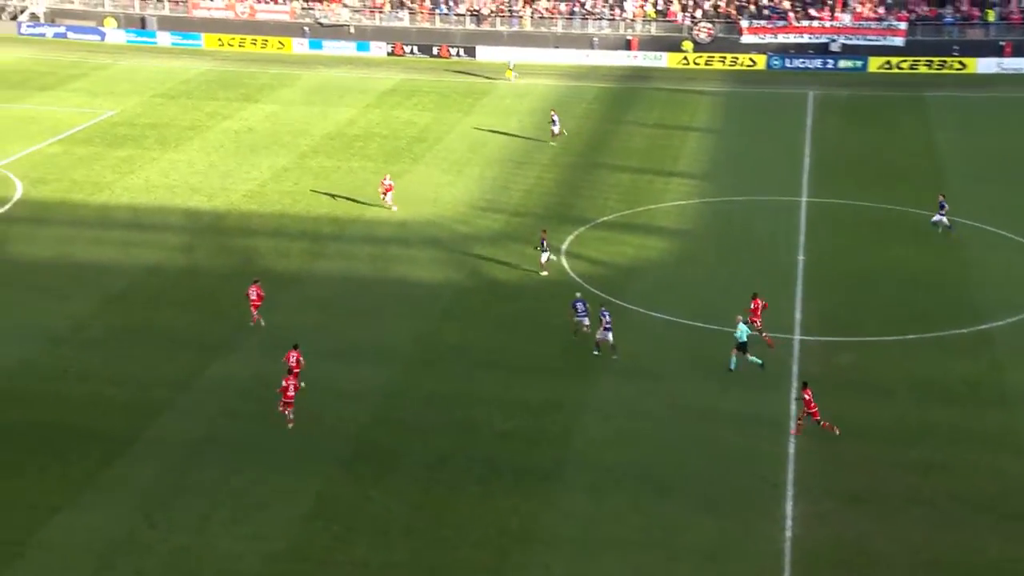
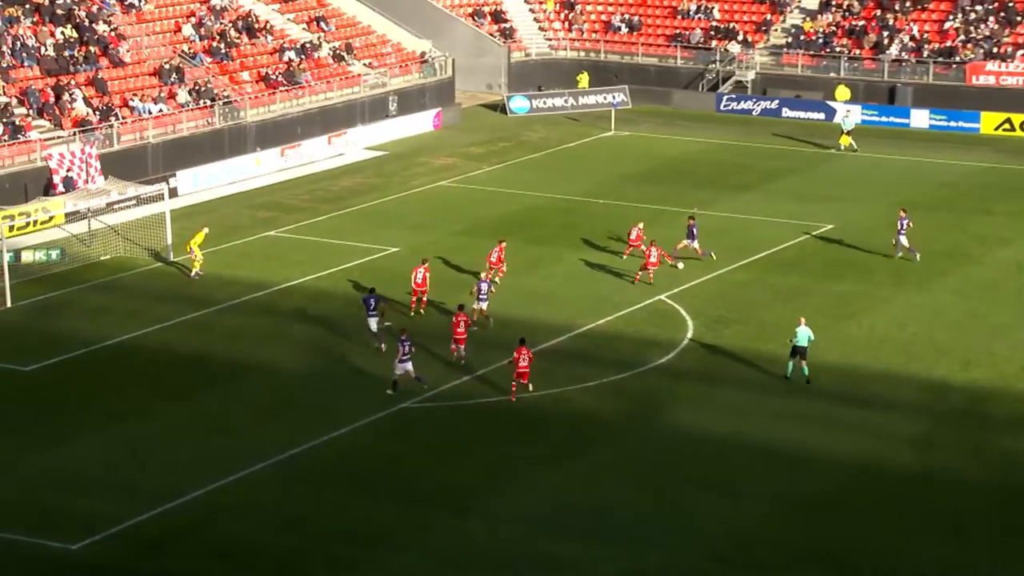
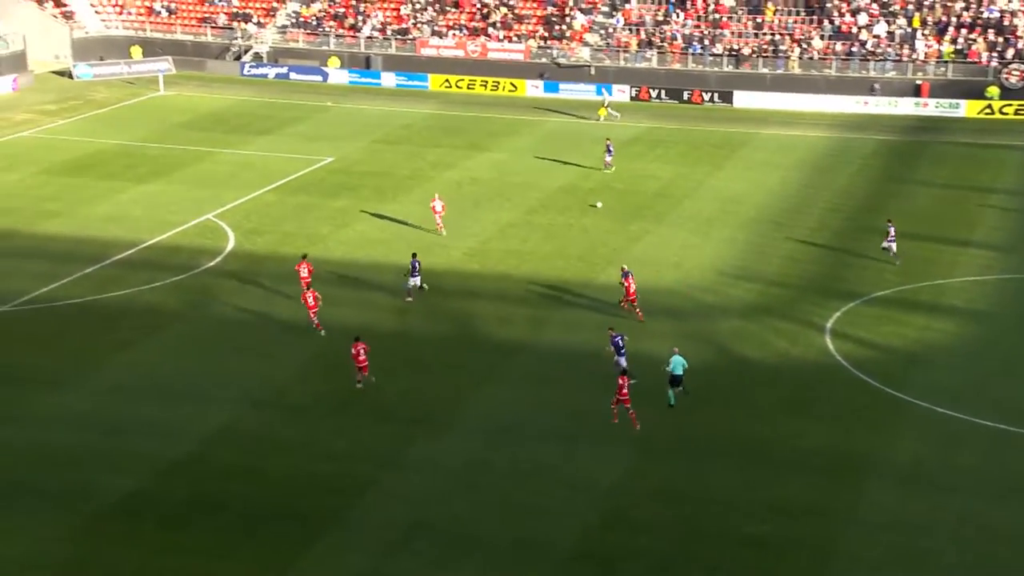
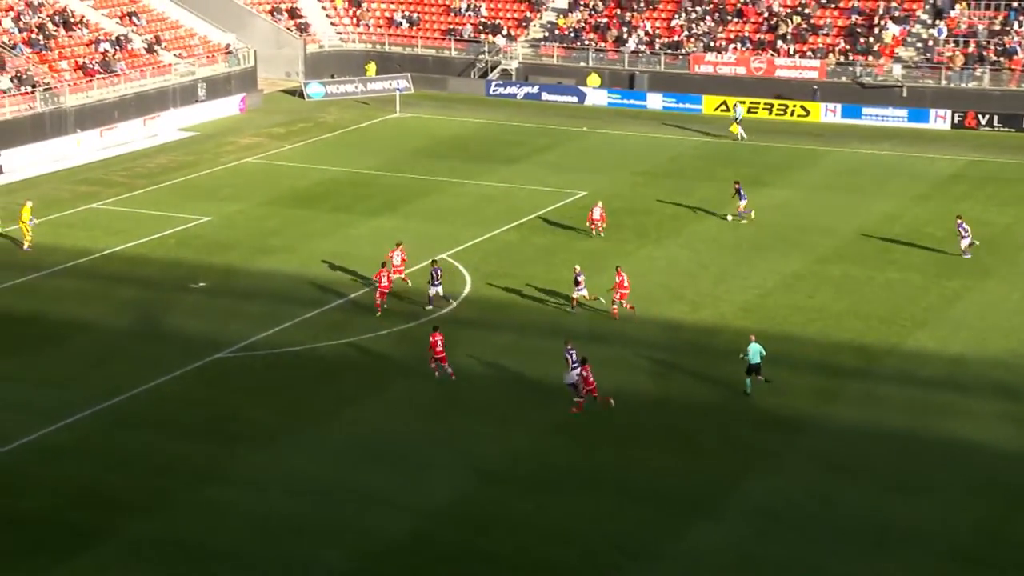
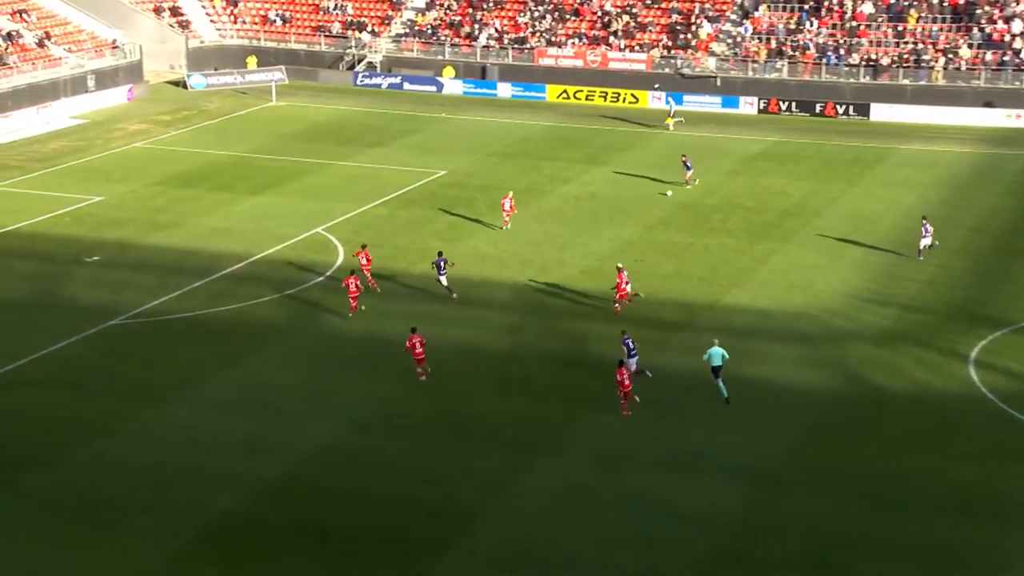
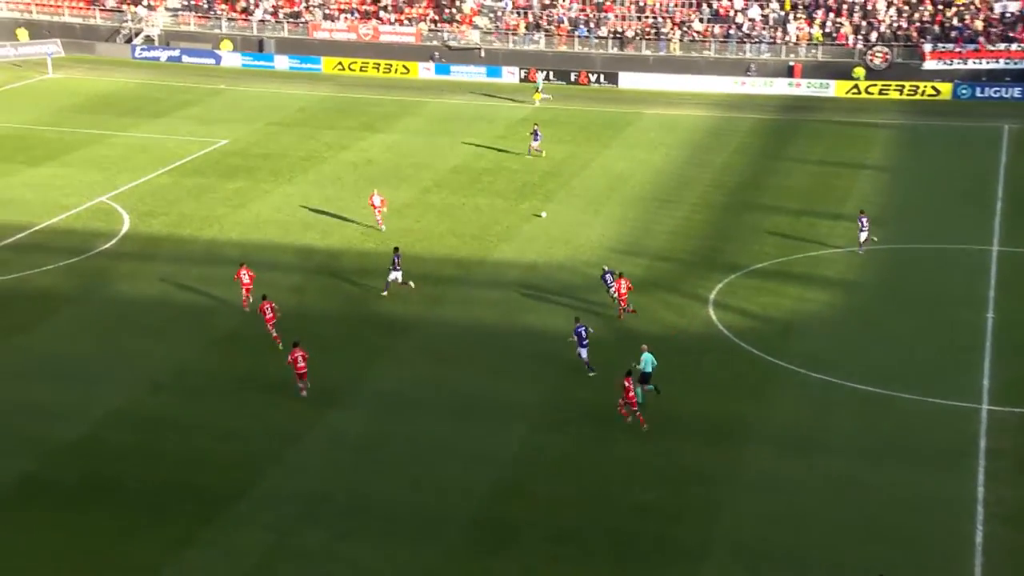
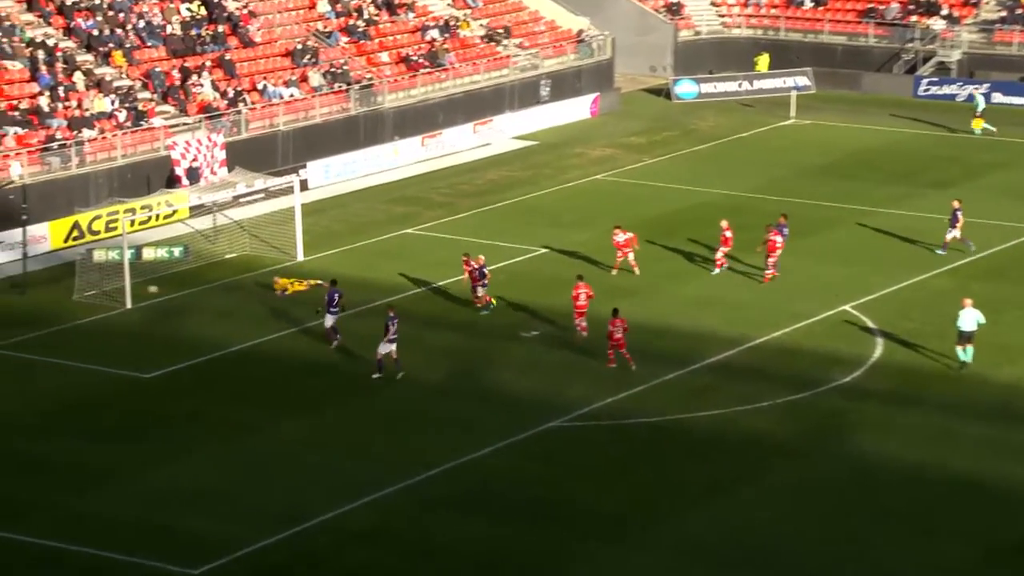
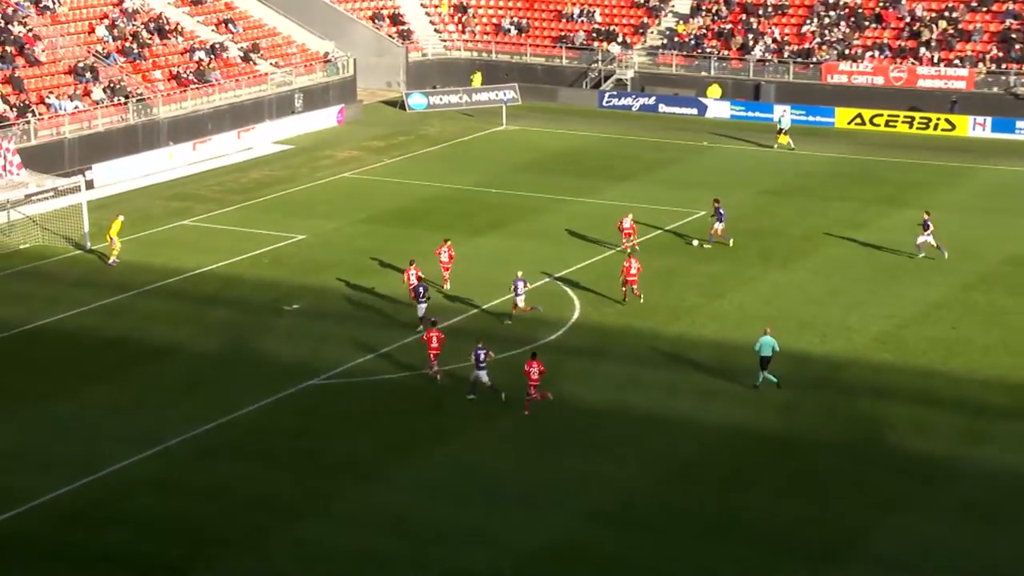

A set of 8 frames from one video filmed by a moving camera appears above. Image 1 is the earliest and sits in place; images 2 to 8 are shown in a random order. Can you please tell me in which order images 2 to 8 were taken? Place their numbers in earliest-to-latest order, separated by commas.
6, 3, 5, 4, 8, 2, 7
